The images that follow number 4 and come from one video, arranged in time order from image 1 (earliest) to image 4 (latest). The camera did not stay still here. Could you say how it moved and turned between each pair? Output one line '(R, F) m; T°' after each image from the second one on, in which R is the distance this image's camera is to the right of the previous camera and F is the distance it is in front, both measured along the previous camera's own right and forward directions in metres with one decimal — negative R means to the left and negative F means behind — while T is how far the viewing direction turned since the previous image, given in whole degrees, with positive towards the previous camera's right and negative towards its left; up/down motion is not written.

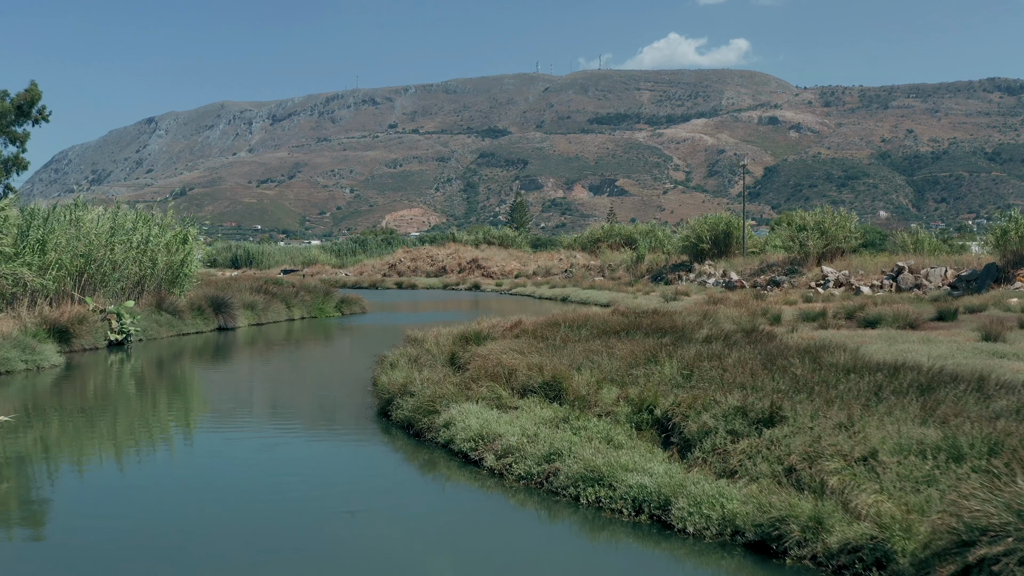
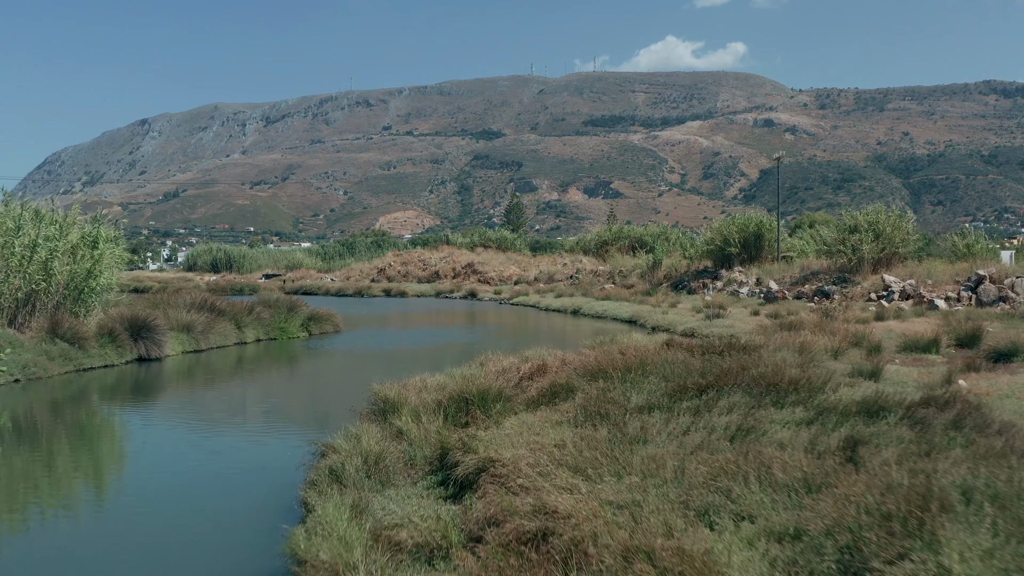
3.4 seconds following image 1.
(-0.4, +5.0) m; 0°
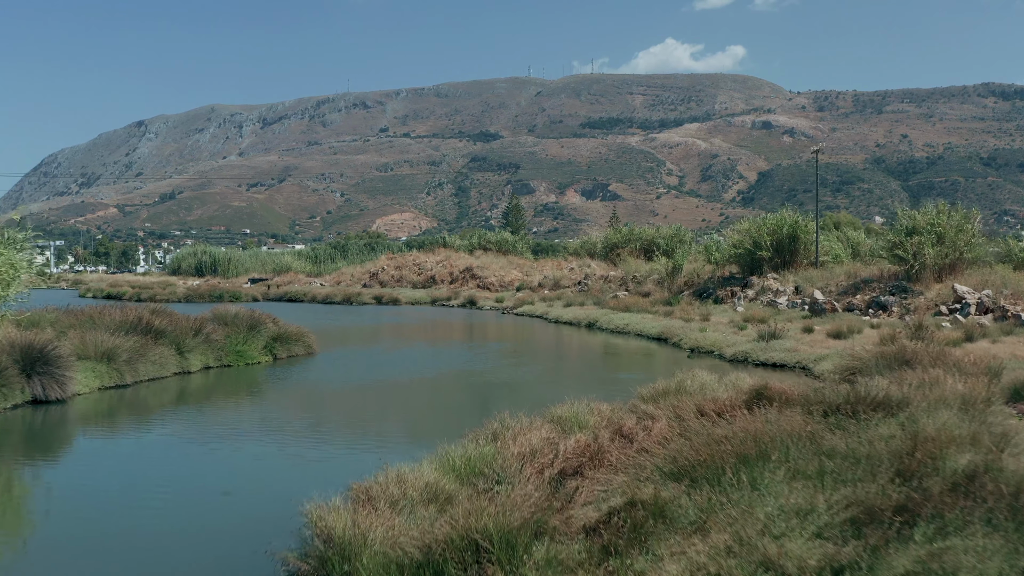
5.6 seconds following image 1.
(-0.3, +4.0) m; 0°
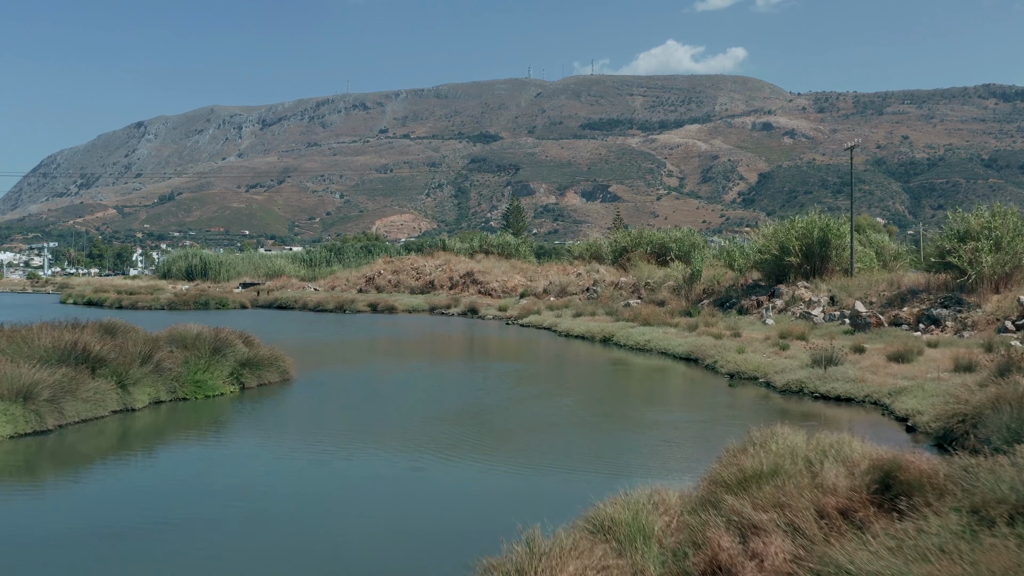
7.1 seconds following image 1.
(-0.2, +2.7) m; 0°
